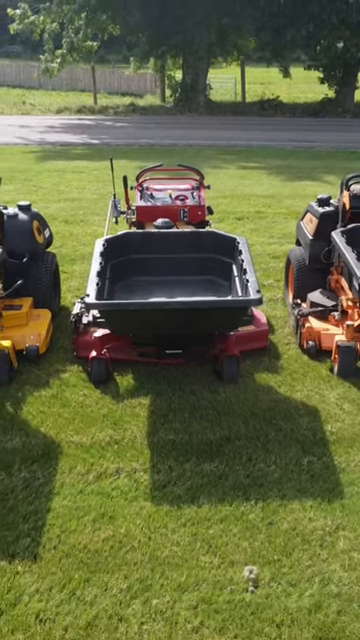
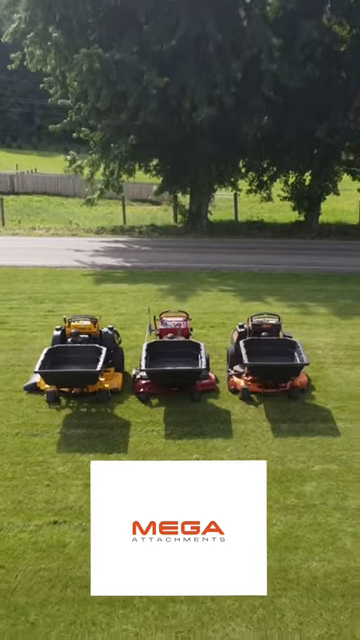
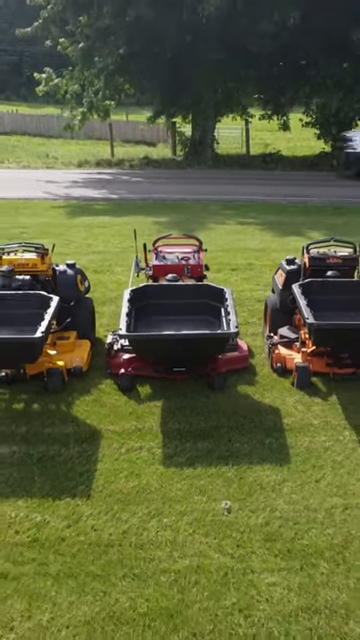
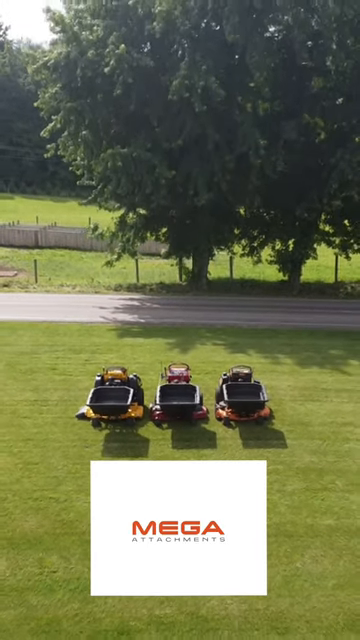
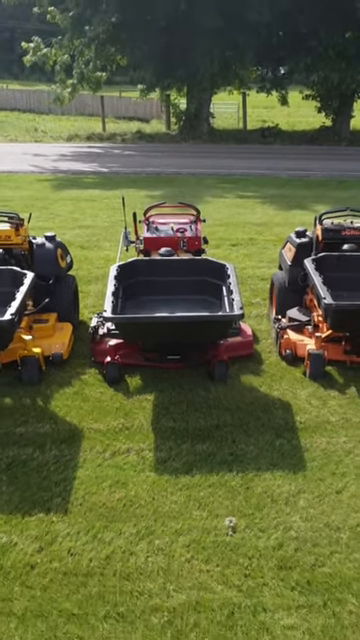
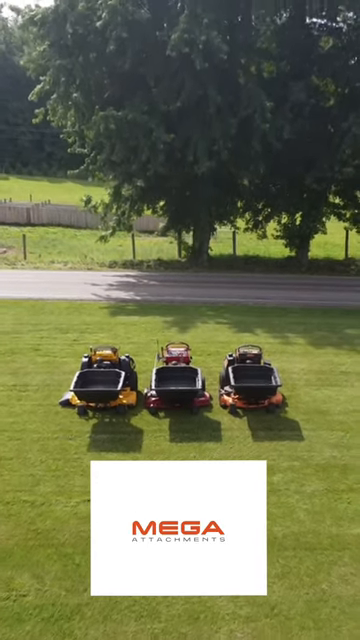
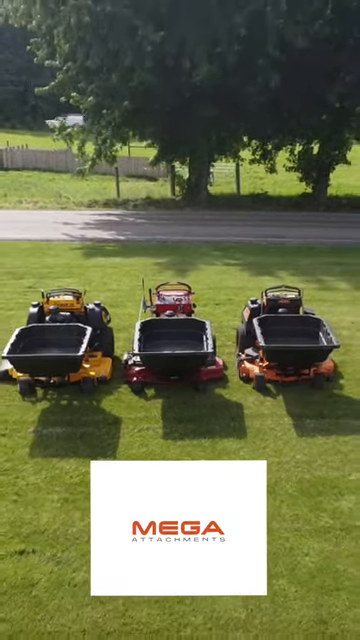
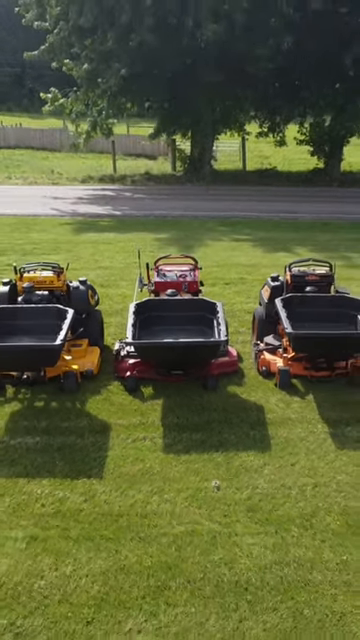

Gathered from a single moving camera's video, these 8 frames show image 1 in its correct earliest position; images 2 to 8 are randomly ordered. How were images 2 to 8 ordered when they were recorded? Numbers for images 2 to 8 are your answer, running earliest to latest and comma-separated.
5, 3, 8, 7, 2, 6, 4
